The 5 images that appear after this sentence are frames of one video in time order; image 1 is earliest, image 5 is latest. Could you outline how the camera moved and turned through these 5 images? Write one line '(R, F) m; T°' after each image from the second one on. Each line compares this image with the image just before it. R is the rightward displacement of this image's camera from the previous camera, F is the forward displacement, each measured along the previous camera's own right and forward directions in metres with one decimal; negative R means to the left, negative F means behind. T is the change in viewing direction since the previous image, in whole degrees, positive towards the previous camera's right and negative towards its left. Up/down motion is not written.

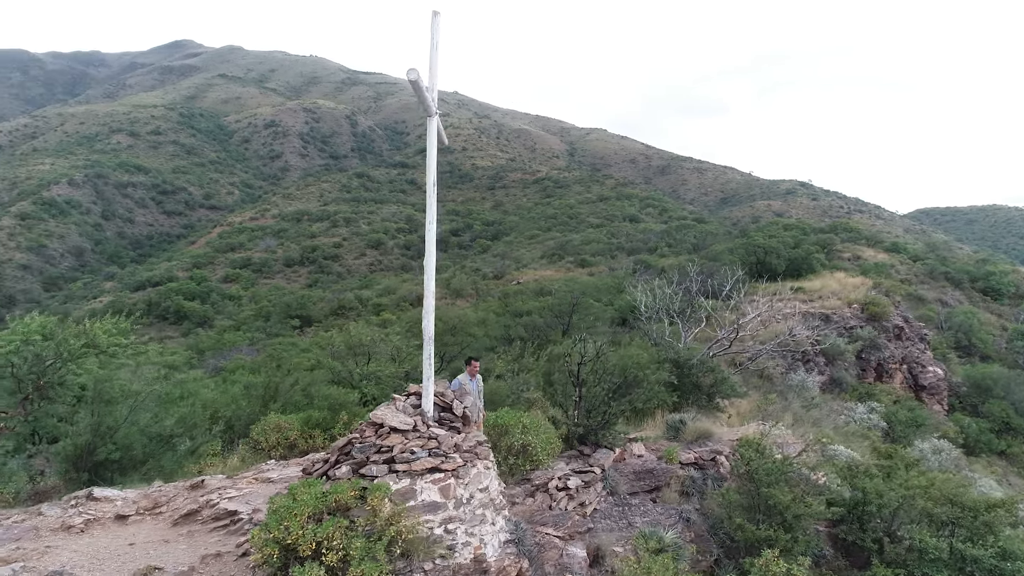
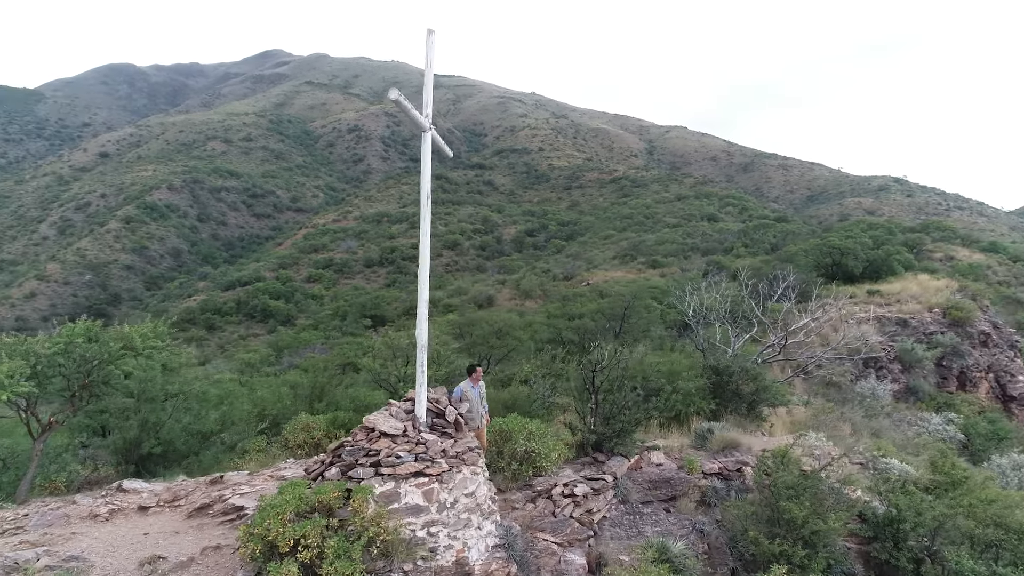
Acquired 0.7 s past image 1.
(+0.5, -0.1) m; -6°
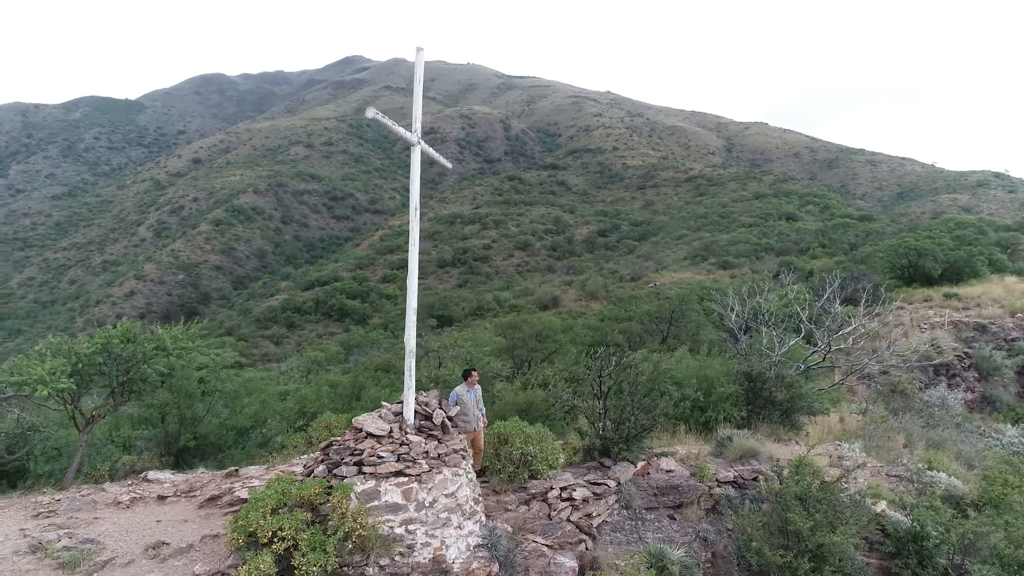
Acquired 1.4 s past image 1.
(+0.5, -0.1) m; -6°
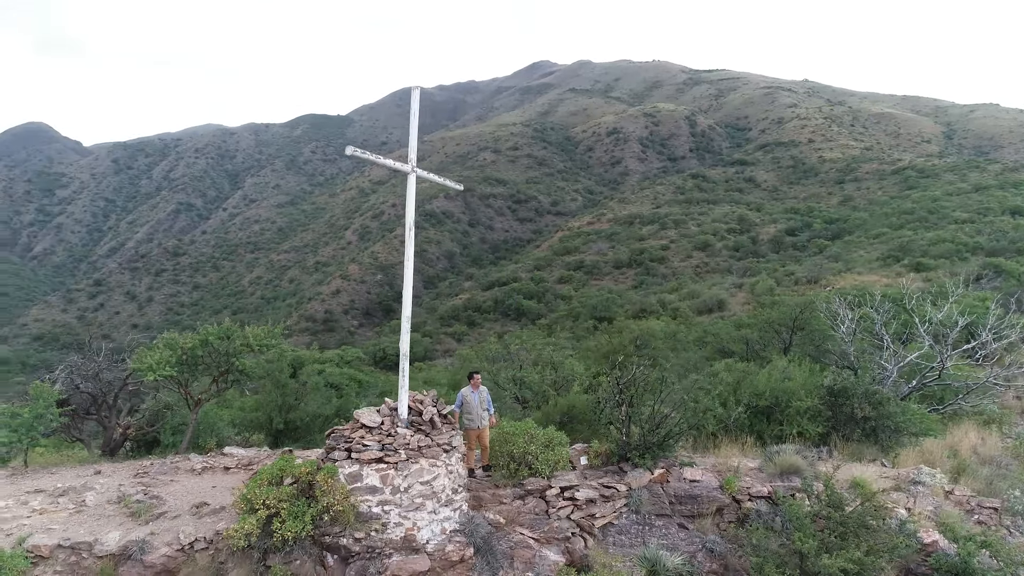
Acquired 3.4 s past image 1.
(+1.2, -0.2) m; -15°
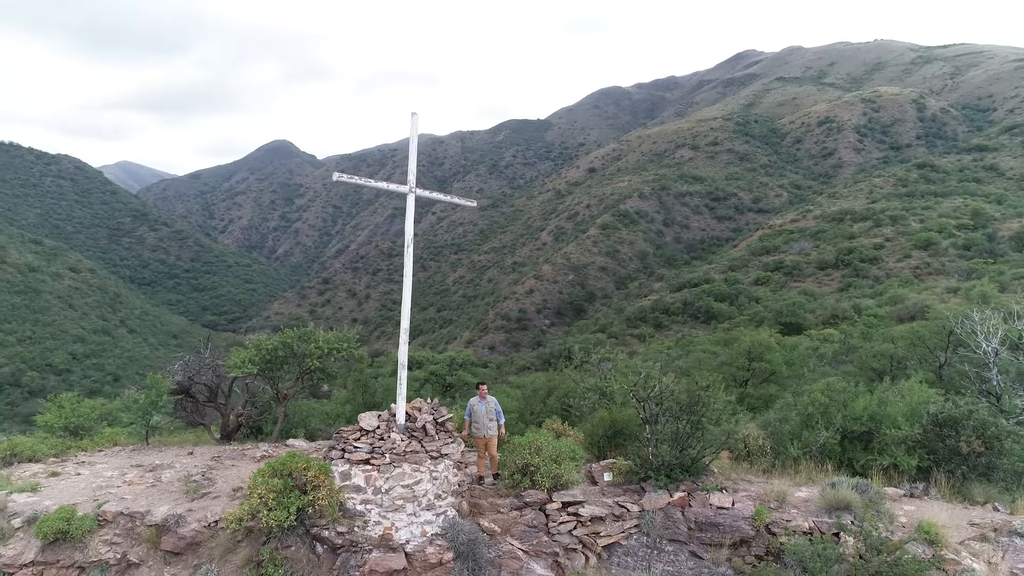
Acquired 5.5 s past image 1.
(+1.3, +0.1) m; -16°
